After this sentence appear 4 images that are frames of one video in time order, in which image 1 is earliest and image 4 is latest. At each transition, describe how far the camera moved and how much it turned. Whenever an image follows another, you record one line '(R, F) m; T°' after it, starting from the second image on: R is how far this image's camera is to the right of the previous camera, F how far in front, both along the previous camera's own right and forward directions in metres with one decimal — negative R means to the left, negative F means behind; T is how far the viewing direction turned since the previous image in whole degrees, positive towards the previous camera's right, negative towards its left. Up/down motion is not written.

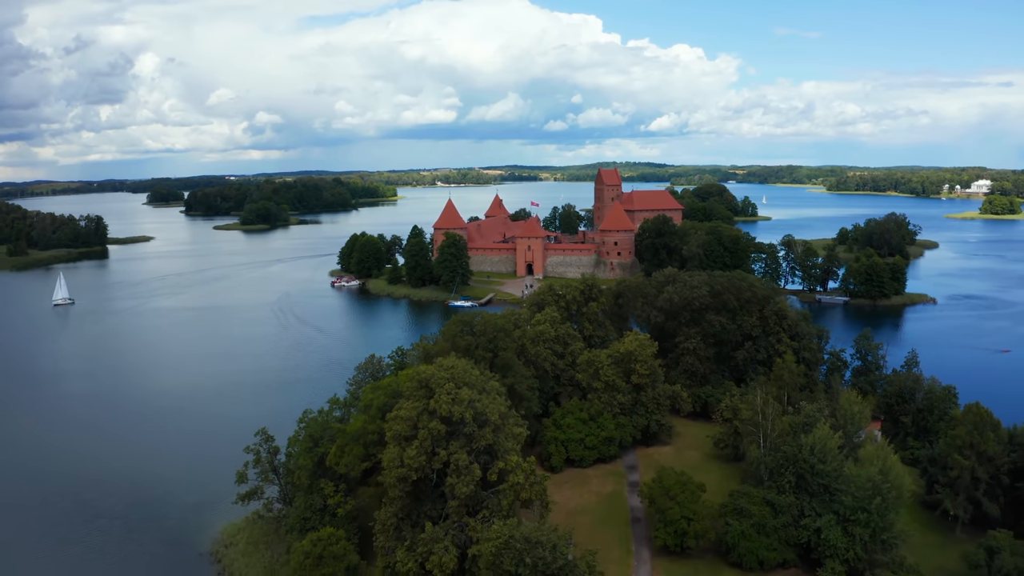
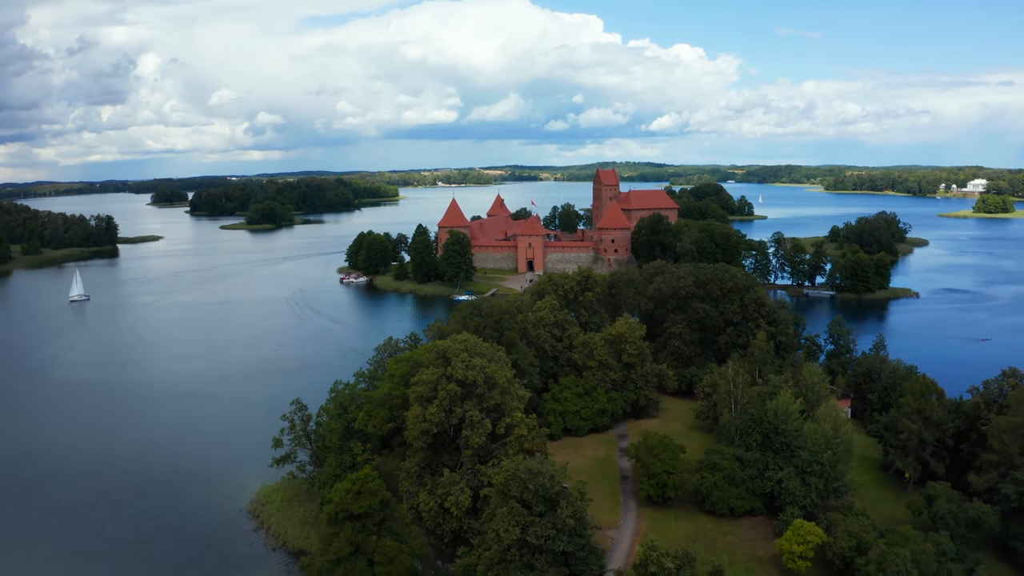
(-0.1, -3.0) m; 0°
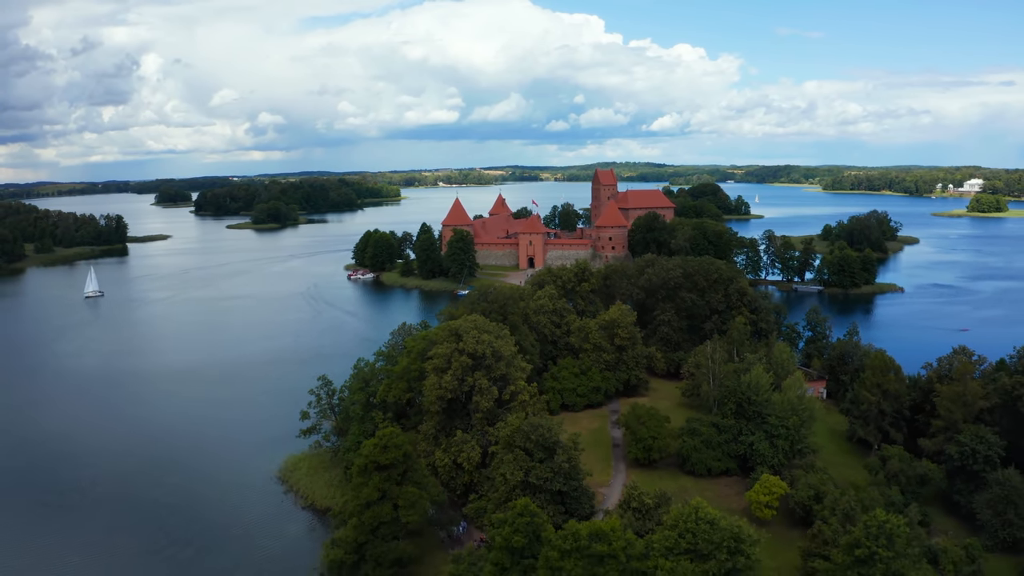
(-0.1, -2.9) m; 0°
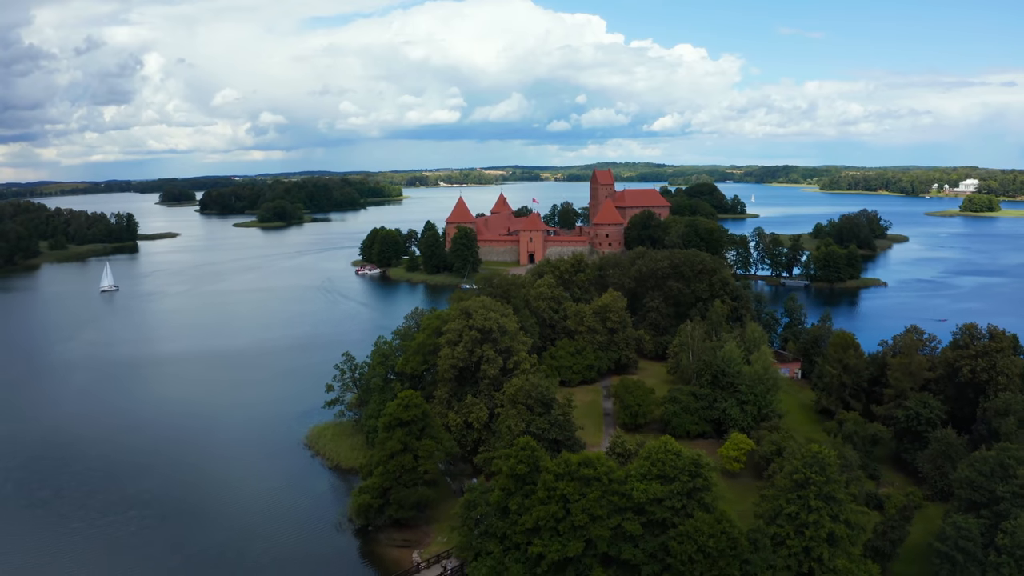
(-0.1, -3.4) m; 0°
